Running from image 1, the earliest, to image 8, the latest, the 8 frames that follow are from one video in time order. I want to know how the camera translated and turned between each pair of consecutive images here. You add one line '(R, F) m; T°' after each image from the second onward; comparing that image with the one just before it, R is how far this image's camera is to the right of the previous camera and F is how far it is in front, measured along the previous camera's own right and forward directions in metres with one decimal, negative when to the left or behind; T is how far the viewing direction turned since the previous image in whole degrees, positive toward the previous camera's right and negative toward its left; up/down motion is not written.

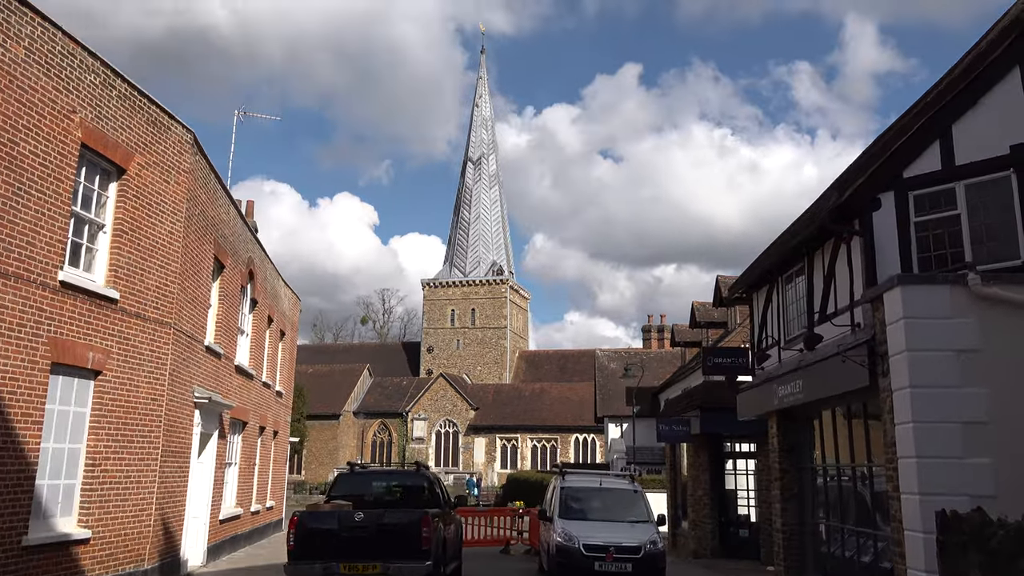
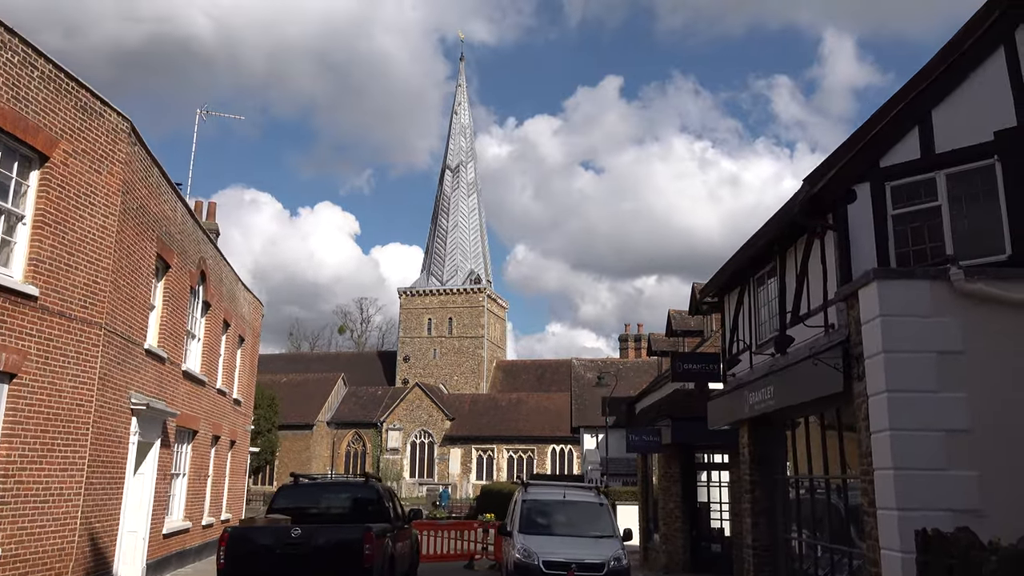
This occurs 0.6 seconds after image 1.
(+0.3, +0.7) m; +1°
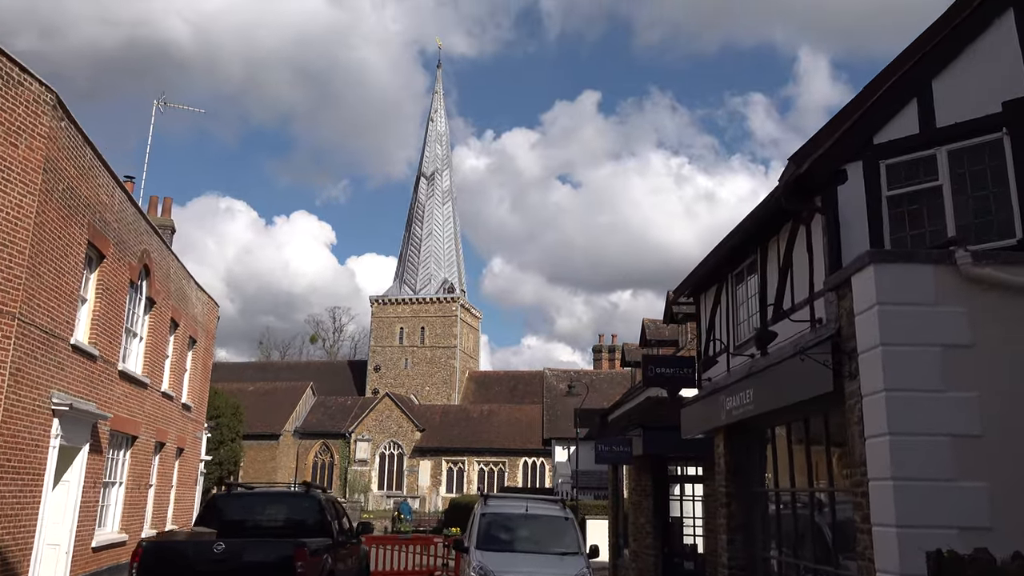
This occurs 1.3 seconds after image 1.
(+0.2, +0.9) m; +2°
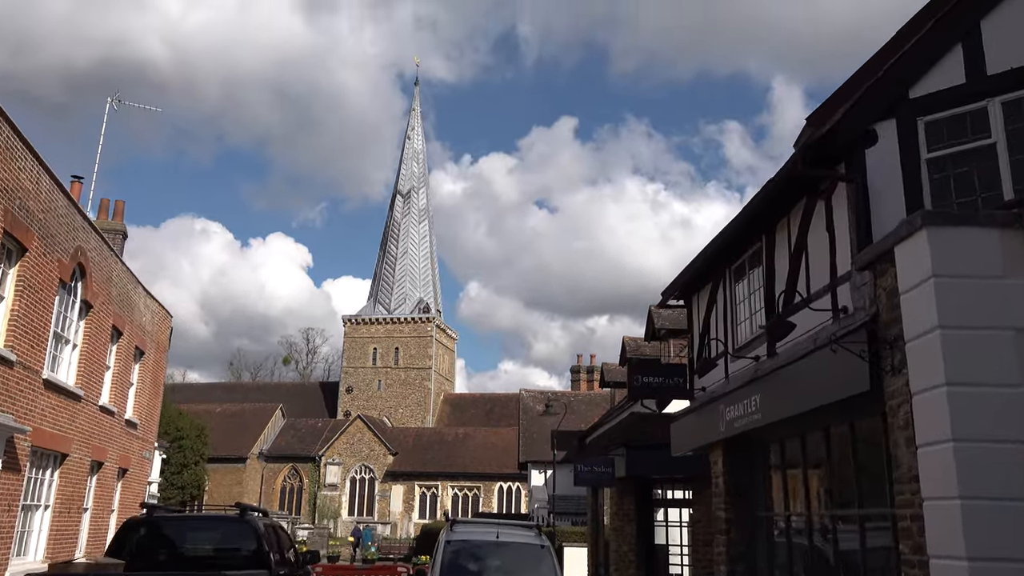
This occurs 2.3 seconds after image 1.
(+0.1, +1.2) m; +1°
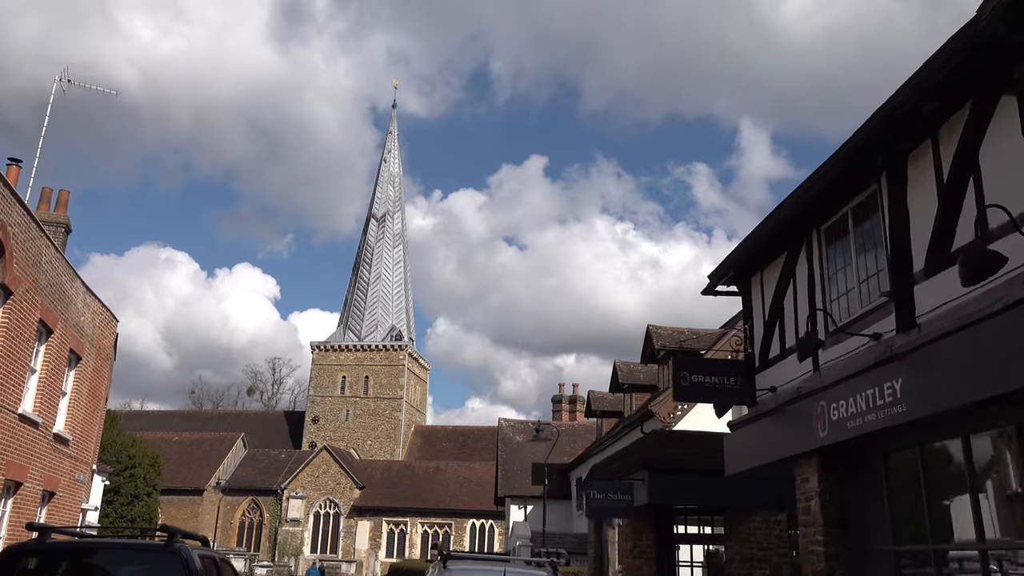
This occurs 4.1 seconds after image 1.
(-0.5, +2.1) m; +2°
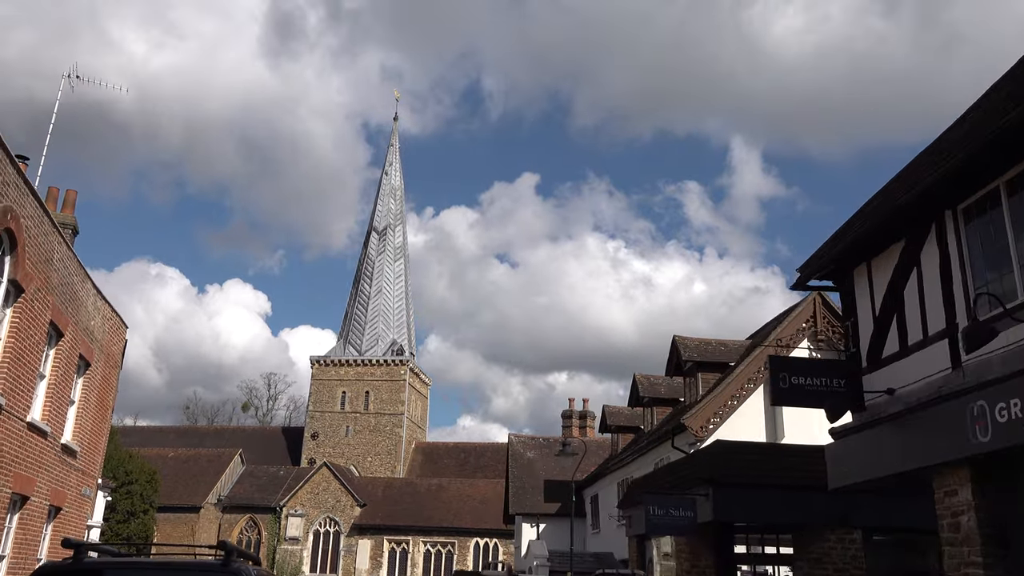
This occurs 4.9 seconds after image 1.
(-0.8, +0.8) m; +1°
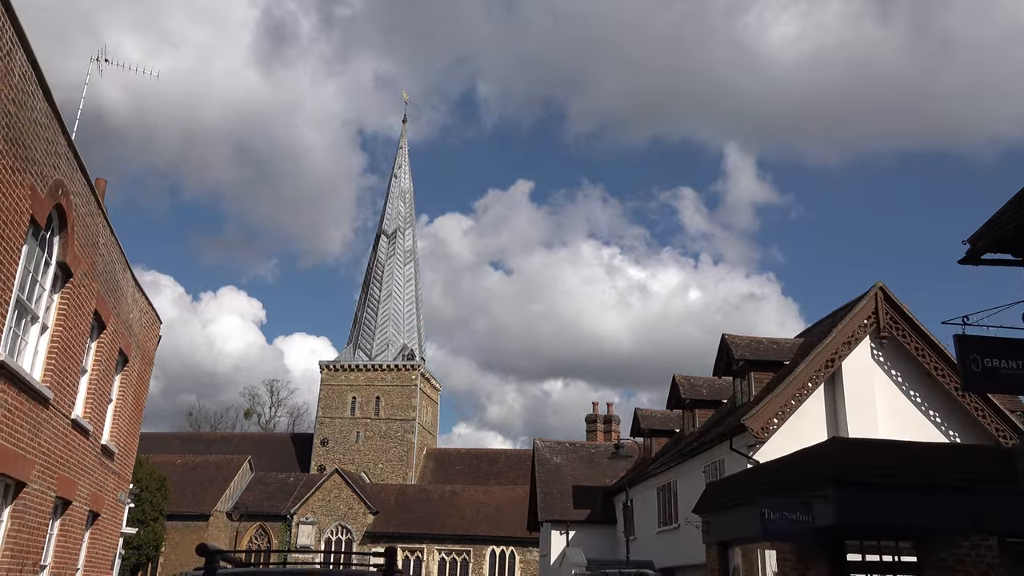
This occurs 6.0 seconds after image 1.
(-1.2, +1.0) m; 0°
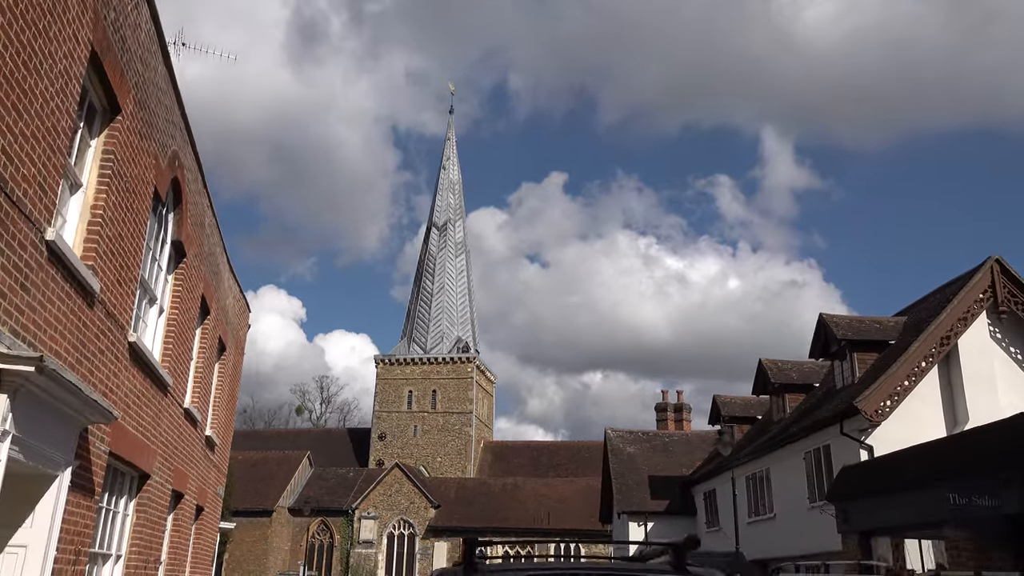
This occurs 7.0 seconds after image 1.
(-1.2, +0.8) m; -2°
